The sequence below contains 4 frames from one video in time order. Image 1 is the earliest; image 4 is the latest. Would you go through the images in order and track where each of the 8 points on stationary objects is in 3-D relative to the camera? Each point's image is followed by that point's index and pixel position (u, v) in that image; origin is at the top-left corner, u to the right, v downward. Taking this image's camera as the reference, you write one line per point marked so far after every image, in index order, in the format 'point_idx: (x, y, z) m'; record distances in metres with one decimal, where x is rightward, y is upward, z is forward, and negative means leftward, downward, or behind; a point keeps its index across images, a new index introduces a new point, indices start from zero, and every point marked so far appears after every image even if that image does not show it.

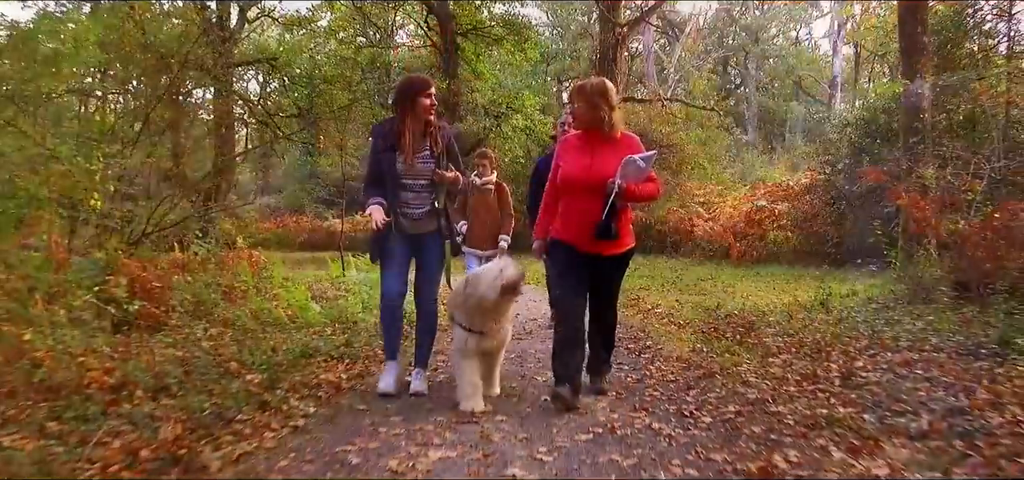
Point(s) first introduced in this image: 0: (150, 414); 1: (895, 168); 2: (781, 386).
0: (-3.7, -1.8, +6.4) m
1: (+10.2, +1.9, +16.3) m
2: (+3.2, -1.7, +7.3) m
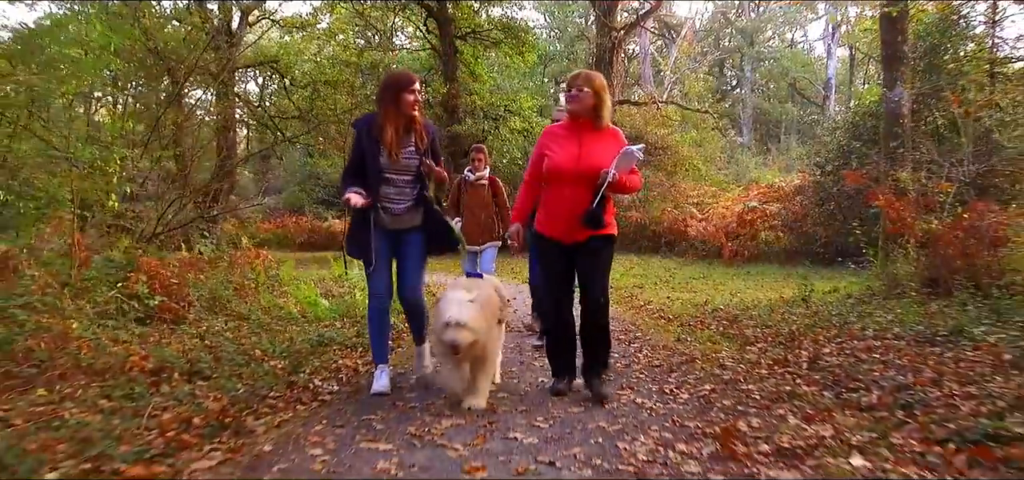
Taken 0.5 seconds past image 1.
0: (-3.7, -1.8, +7.2) m
1: (+10.1, +1.9, +17.2) m
2: (+3.2, -1.7, +8.2) m
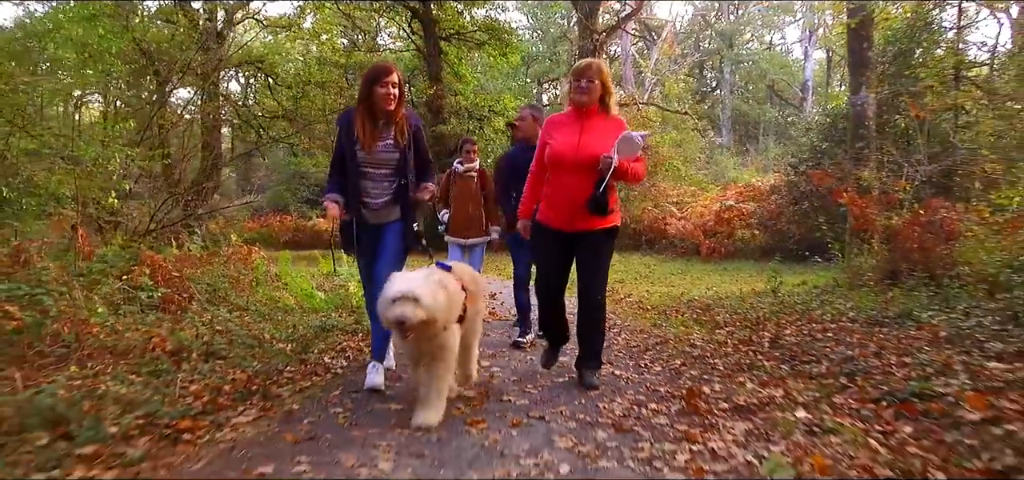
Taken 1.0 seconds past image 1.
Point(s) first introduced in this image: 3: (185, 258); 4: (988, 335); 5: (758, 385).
0: (-3.8, -1.6, +7.9) m
1: (+9.7, +2.1, +18.2) m
2: (+3.1, -1.6, +9.1) m
3: (-7.3, -0.4, +13.8) m
4: (+6.4, -1.3, +8.3) m
5: (+2.7, -1.6, +6.9) m
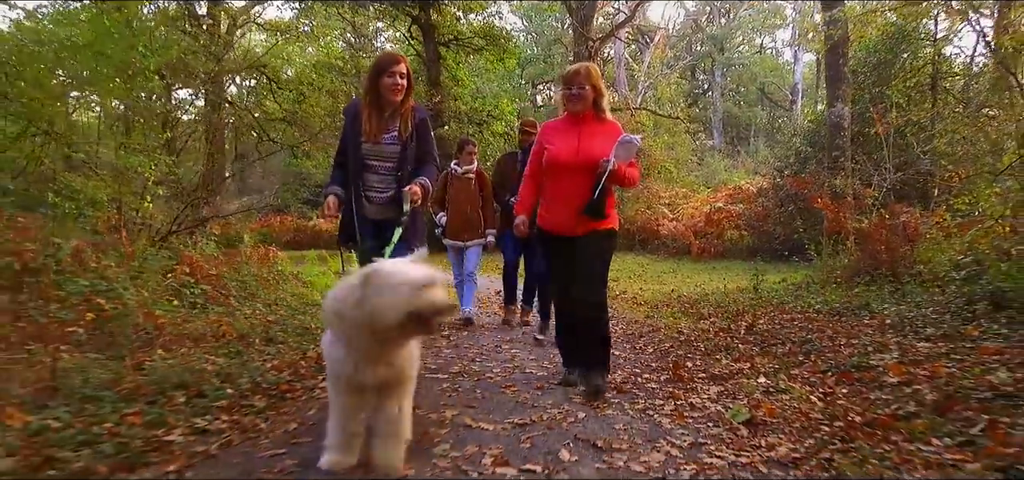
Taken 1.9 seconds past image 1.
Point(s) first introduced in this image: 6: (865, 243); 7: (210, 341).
0: (-3.5, -1.7, +9.5) m
1: (+9.9, +2.0, +19.9) m
2: (+3.3, -1.6, +10.7) m
3: (-7.1, -0.4, +15.2) m
4: (+6.7, -1.3, +10.0) m
5: (+3.0, -1.7, +8.5) m
6: (+9.2, -0.1, +16.4) m
7: (-4.9, -1.7, +10.1) m
